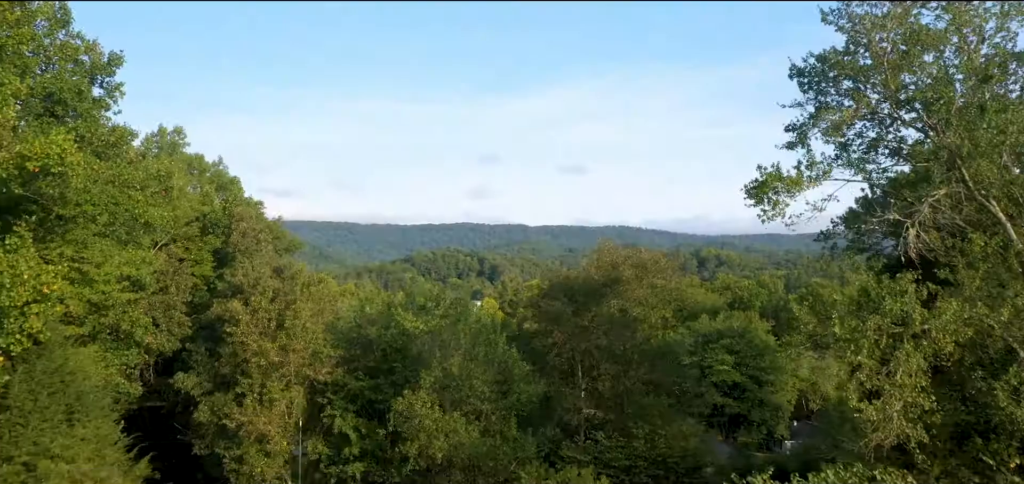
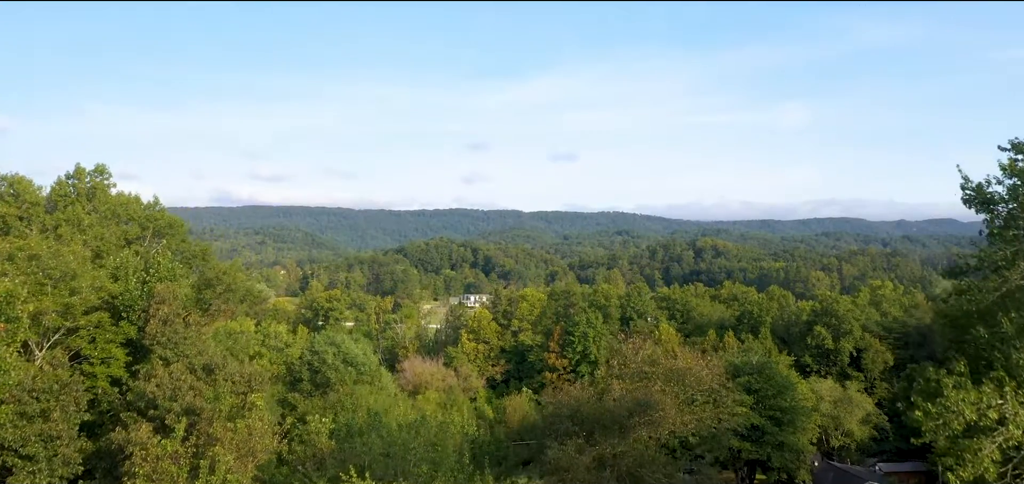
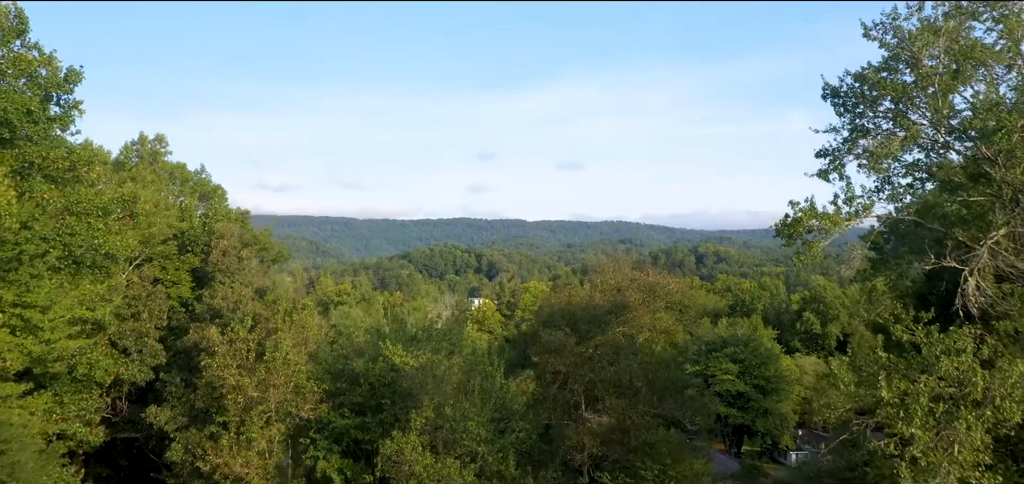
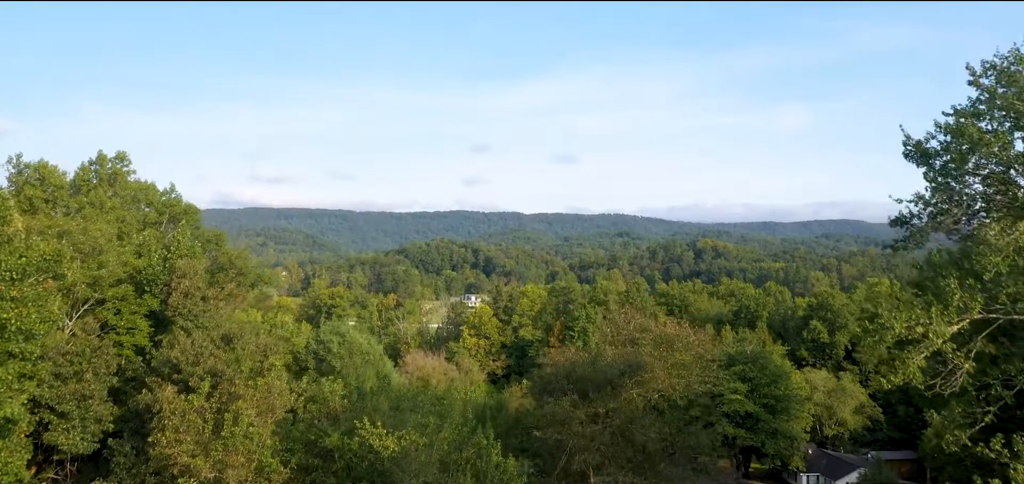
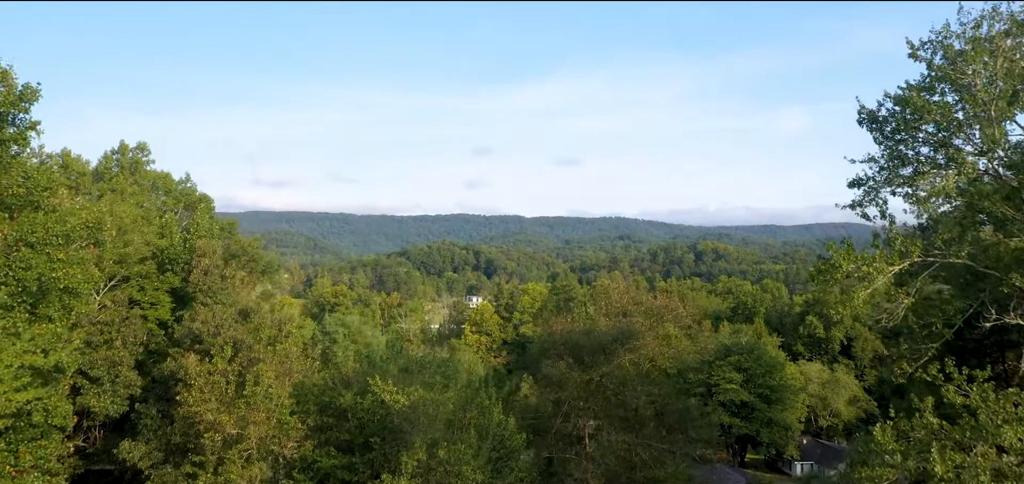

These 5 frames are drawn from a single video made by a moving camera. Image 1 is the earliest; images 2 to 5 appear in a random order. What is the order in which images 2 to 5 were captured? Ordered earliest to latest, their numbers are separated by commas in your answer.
3, 5, 4, 2
